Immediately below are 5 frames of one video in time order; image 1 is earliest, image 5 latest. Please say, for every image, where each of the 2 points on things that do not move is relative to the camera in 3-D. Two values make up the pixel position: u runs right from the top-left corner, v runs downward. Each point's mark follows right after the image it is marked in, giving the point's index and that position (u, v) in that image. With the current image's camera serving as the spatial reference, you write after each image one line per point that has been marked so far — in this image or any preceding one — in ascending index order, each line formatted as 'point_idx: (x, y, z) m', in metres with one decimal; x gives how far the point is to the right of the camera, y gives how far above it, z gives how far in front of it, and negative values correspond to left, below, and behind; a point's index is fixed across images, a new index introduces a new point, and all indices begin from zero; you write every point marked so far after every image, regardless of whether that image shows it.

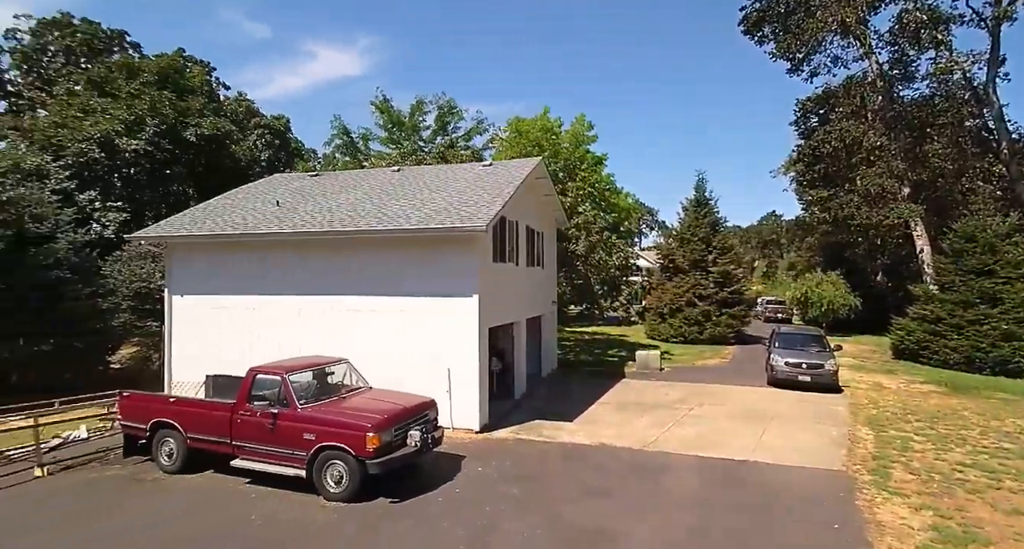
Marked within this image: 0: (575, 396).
0: (+1.8, -3.1, +14.6) m
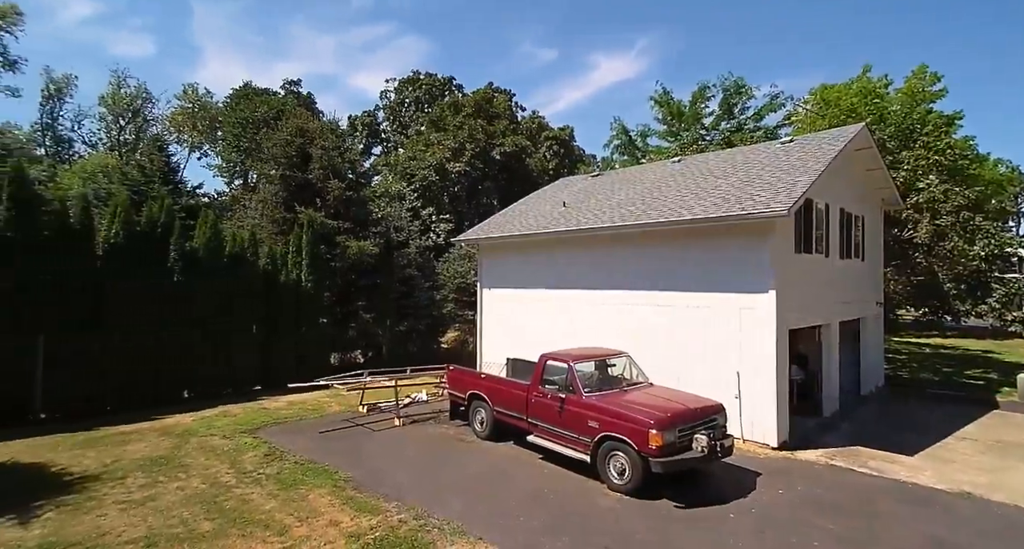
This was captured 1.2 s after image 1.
0: (+8.3, -3.0, +11.6) m
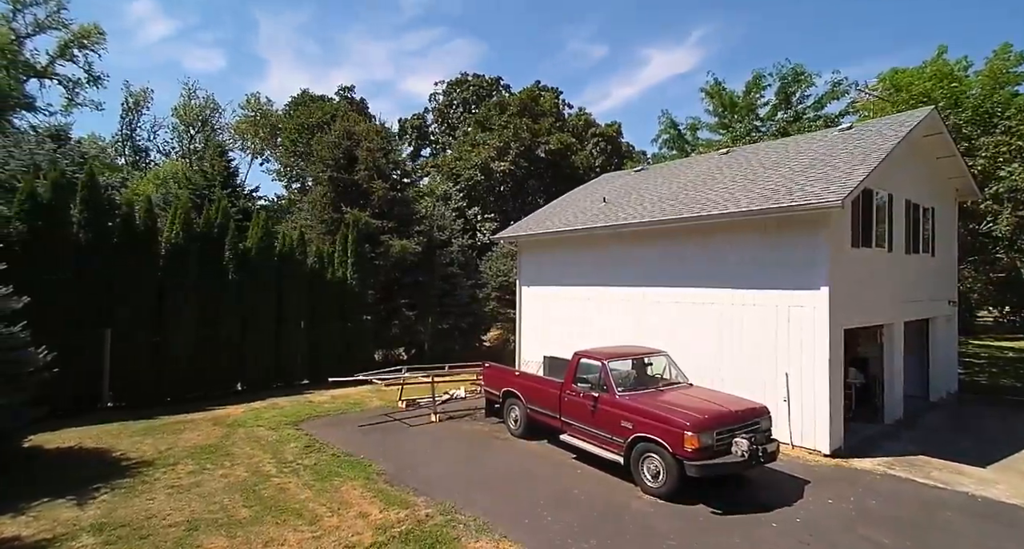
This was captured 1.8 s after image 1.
0: (+9.0, -2.9, +10.6) m
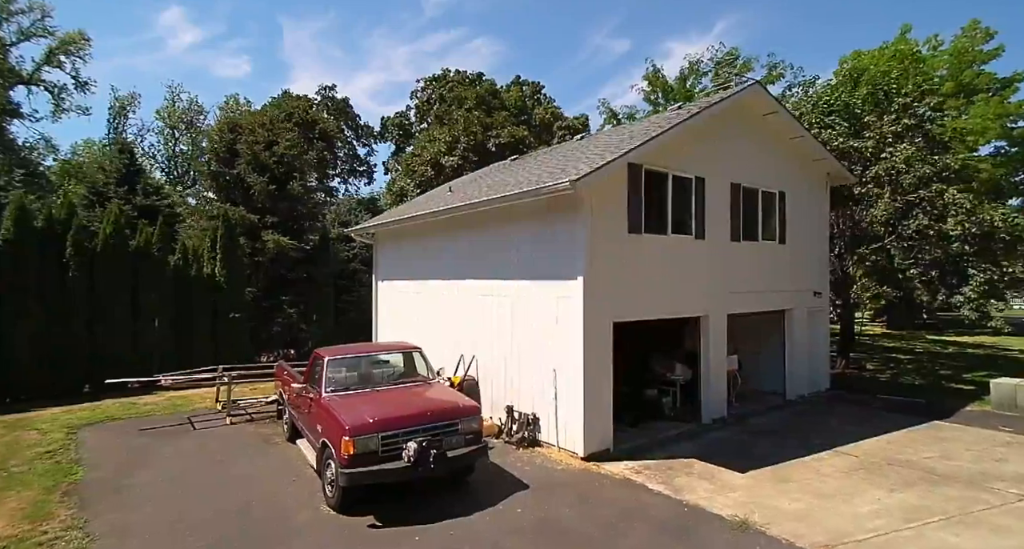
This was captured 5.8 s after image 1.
0: (+5.3, -2.7, +9.7) m
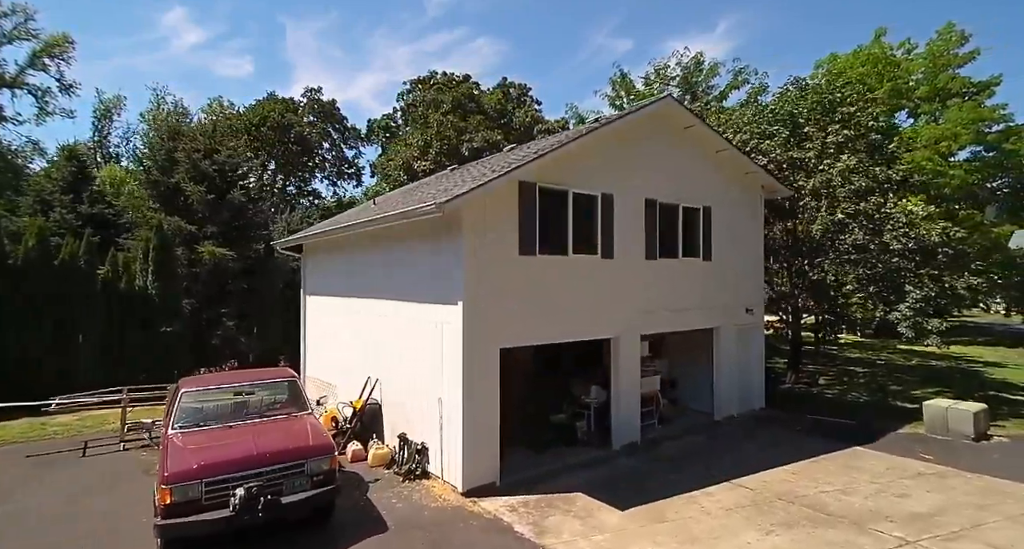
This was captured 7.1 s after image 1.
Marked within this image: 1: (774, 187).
0: (+3.7, -3.0, +9.4) m
1: (+5.6, +1.9, +12.3) m
